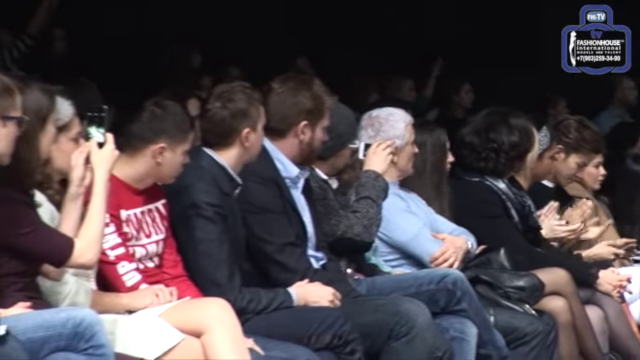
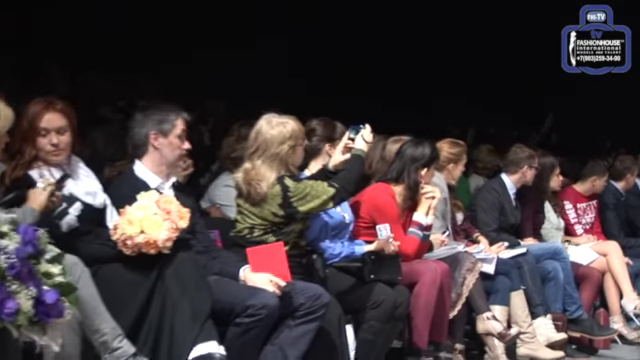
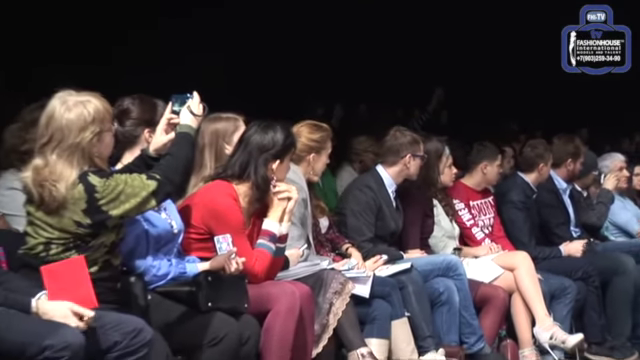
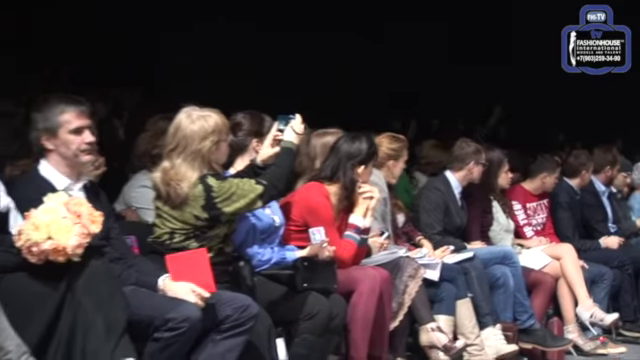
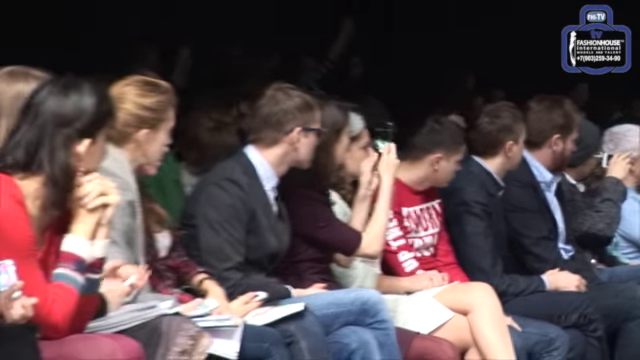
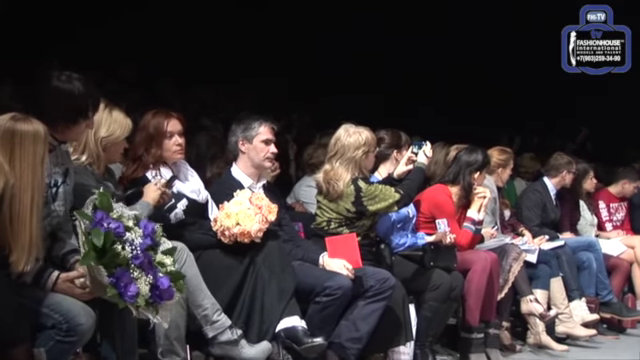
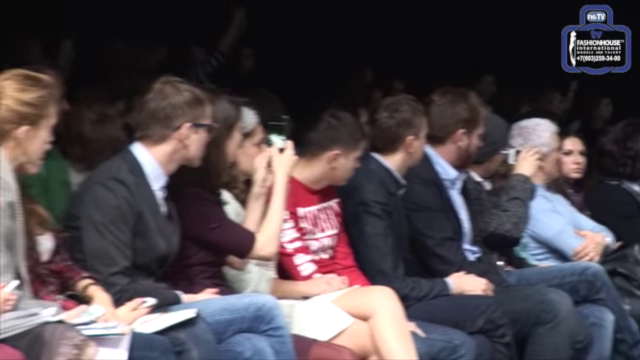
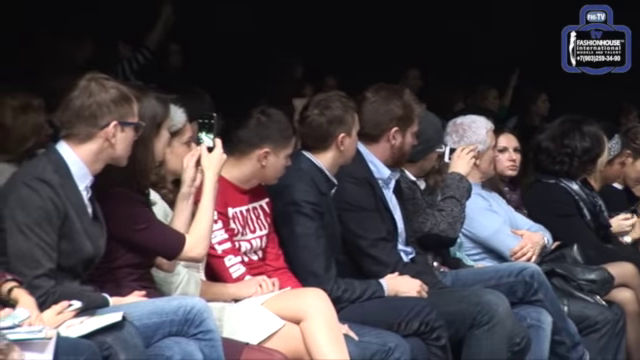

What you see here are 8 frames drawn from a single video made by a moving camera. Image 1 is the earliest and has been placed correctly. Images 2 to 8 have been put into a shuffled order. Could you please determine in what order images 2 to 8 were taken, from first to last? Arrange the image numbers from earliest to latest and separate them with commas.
8, 7, 5, 3, 4, 2, 6
